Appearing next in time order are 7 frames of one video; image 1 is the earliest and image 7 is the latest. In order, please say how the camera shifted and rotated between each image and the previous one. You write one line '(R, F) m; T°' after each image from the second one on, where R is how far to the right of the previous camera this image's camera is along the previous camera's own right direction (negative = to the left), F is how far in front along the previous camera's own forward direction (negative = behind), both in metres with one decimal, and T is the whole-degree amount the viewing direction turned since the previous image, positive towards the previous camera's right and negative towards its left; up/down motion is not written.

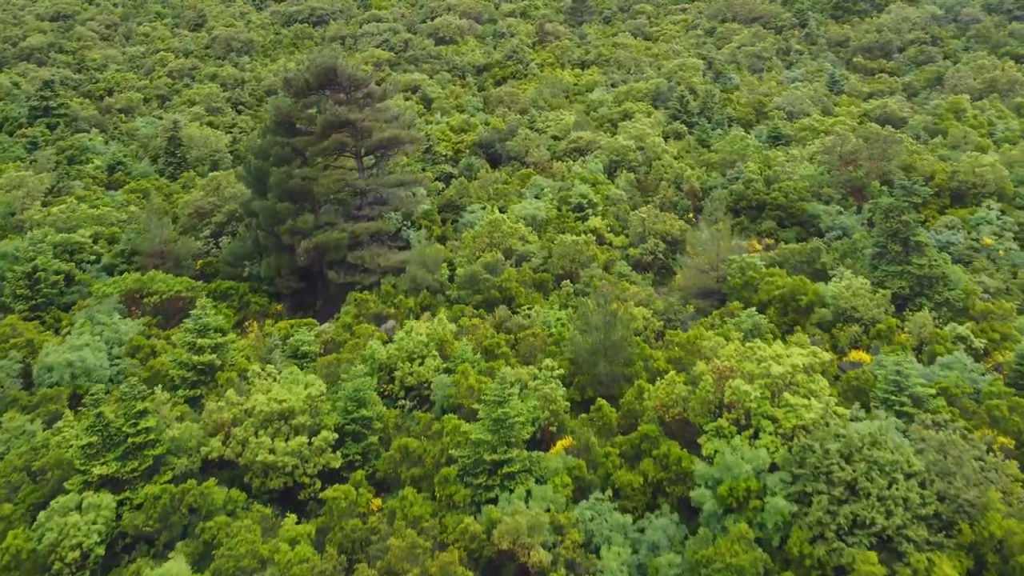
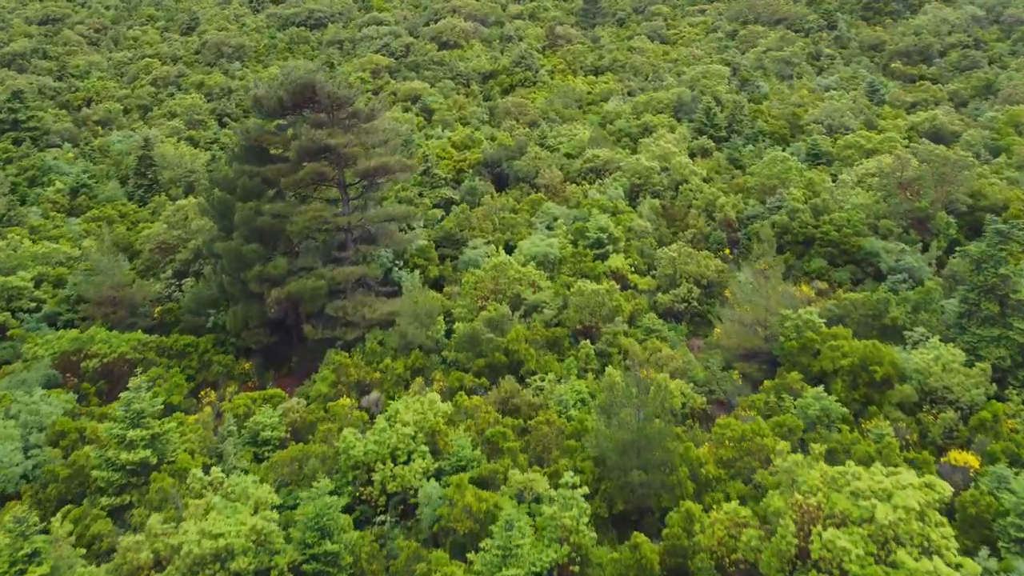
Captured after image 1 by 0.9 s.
(0.0, +3.7) m; -1°
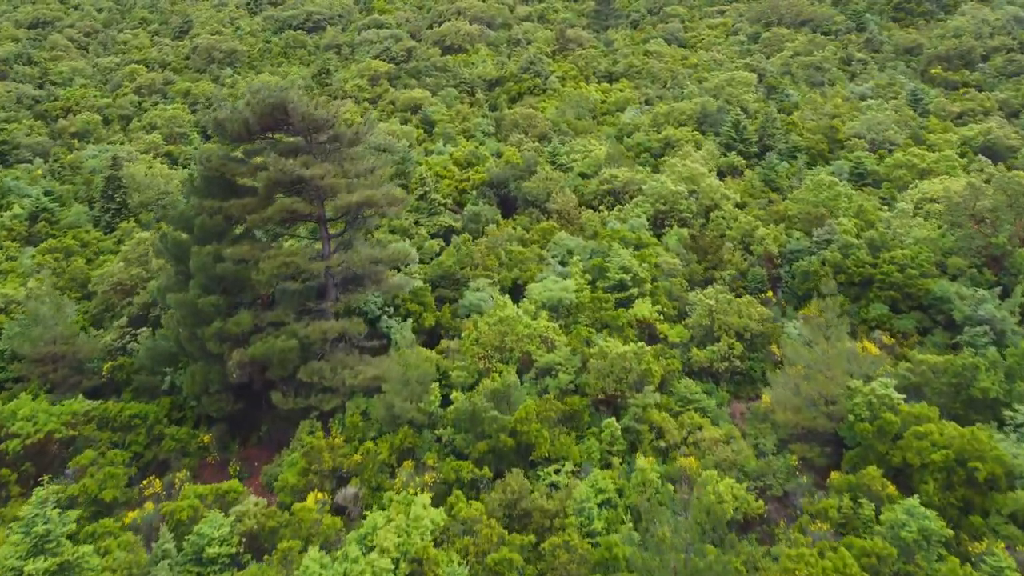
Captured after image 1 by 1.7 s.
(0.0, +3.3) m; -1°
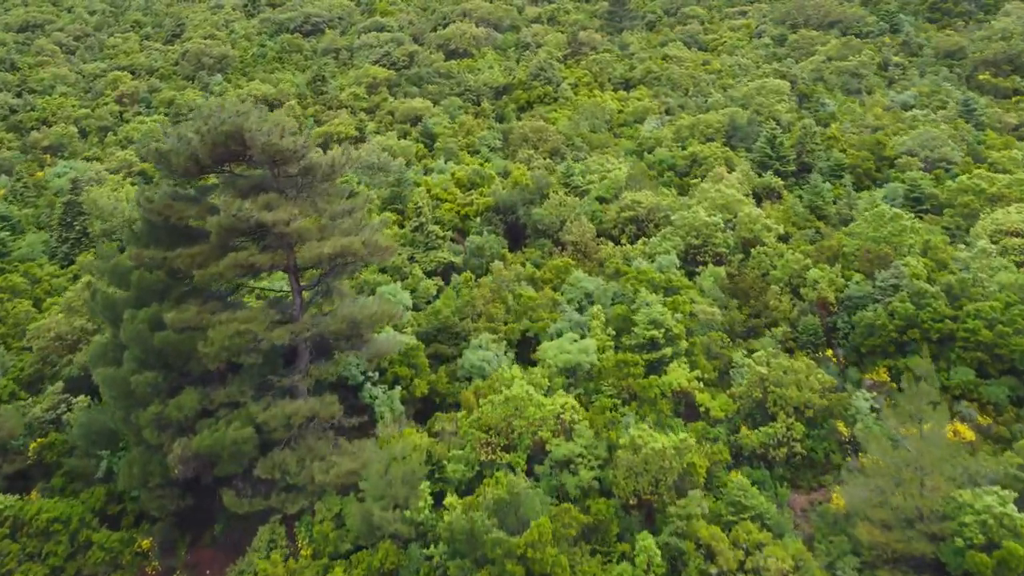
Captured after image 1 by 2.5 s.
(0.0, +3.3) m; -1°
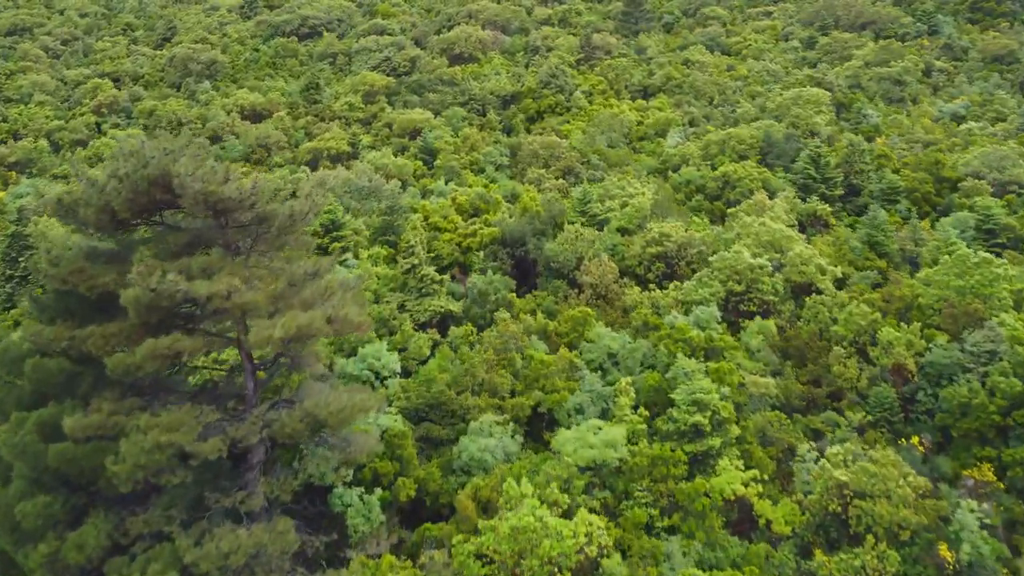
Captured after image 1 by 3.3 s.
(0.0, +3.3) m; -1°
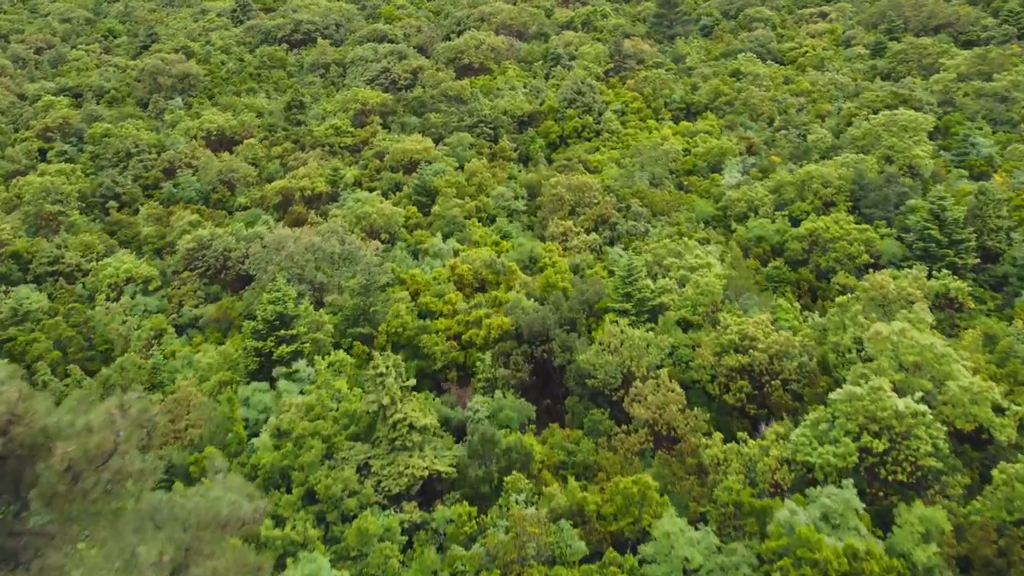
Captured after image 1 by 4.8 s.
(0.0, +6.3) m; -1°
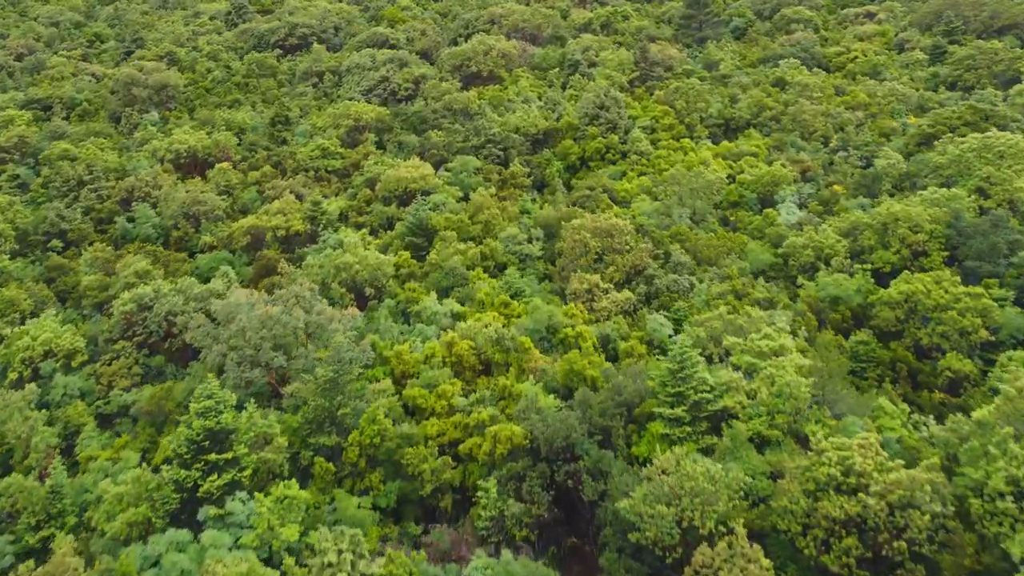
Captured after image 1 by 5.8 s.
(0.0, +4.2) m; -1°
